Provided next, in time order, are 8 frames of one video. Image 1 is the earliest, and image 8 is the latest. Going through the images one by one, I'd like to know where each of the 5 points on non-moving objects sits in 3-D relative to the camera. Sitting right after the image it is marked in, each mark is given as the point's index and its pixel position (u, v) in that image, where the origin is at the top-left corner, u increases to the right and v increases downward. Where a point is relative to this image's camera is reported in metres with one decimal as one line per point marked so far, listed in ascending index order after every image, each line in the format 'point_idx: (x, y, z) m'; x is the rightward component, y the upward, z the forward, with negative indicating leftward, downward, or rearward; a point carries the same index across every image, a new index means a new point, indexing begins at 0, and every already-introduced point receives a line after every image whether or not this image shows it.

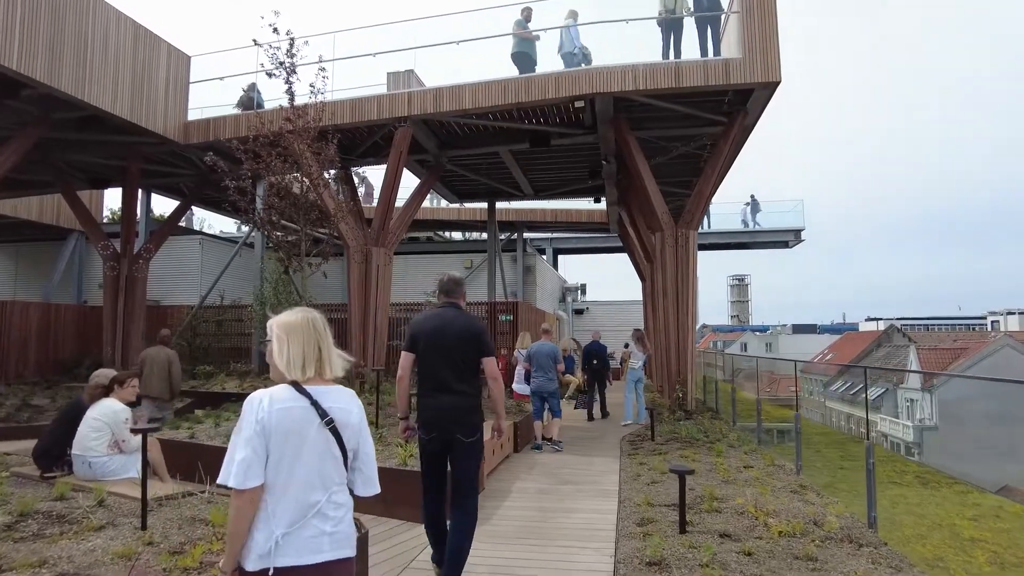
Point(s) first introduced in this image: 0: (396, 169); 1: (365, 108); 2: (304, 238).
0: (-2.6, +2.7, +14.3) m
1: (-3.1, +3.9, +13.9) m
2: (-3.8, +0.9, +11.7) m
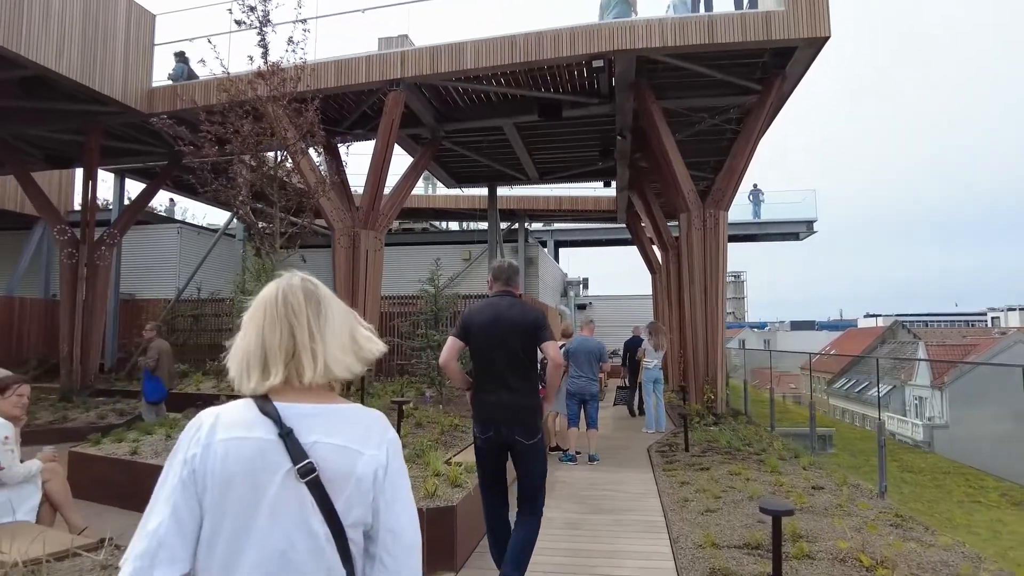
0: (-2.4, +2.9, +12.6) m
1: (-3.0, +4.1, +12.2) m
2: (-3.6, +1.1, +10.0) m
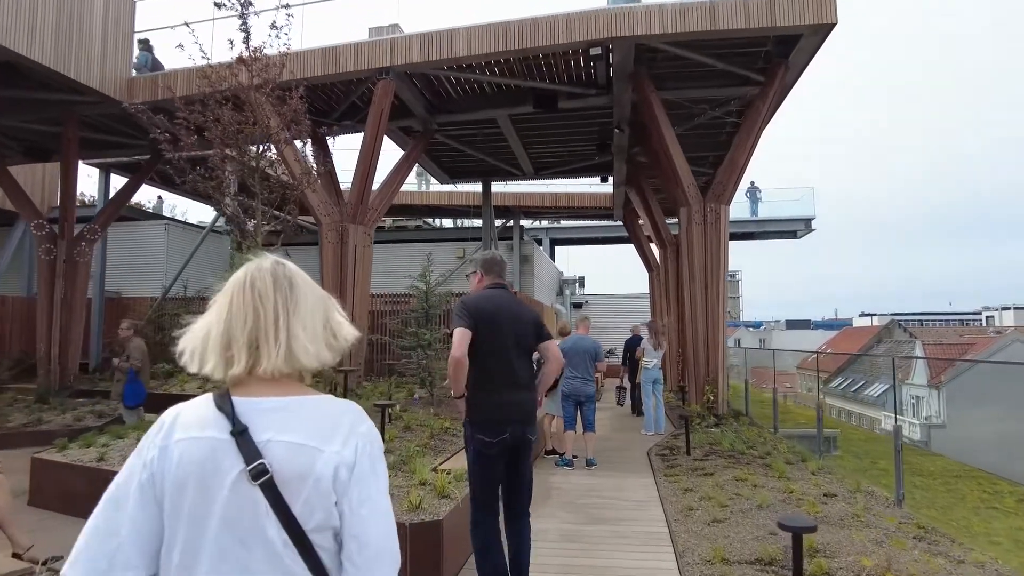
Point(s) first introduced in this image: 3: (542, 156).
0: (-2.5, +2.9, +12.2) m
1: (-3.1, +4.1, +11.7) m
2: (-3.7, +1.2, +9.5) m
3: (+0.8, +3.6, +18.0) m
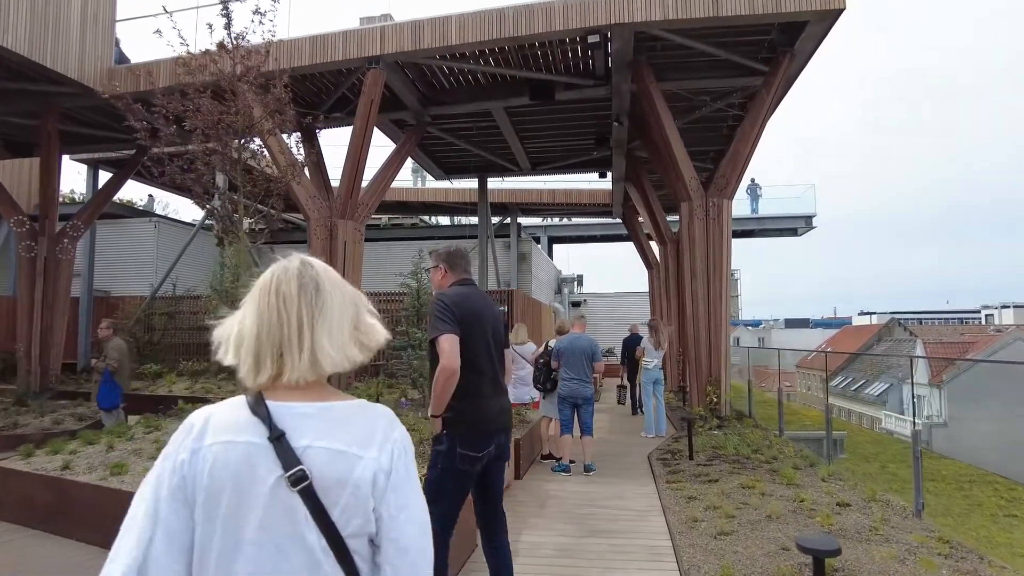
0: (-2.6, +3.0, +11.7) m
1: (-3.2, +4.2, +11.3) m
2: (-3.8, +1.2, +9.1) m
3: (+0.7, +3.7, +17.6) m
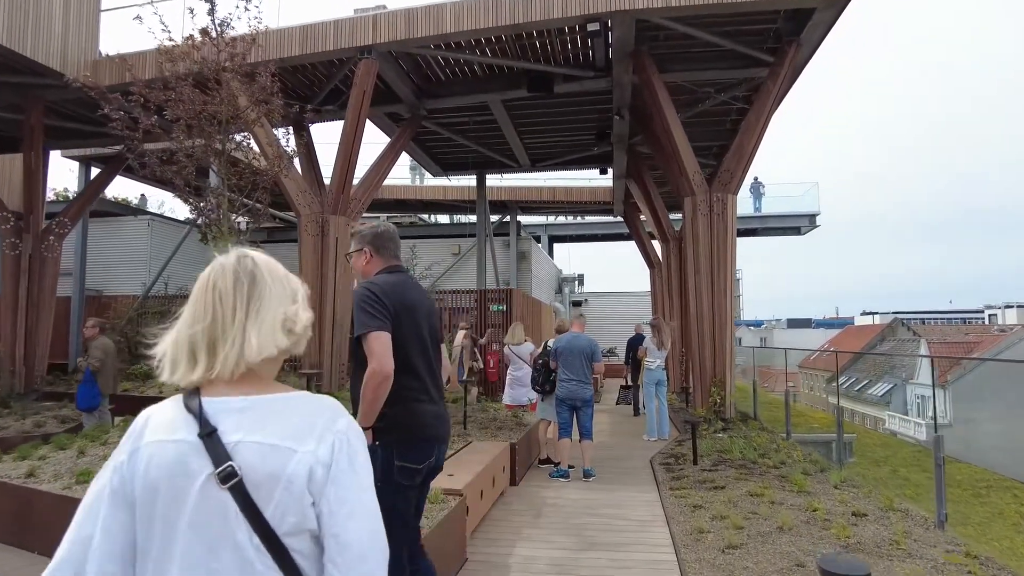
0: (-2.7, +3.0, +11.3) m
1: (-3.2, +4.2, +10.9) m
2: (-3.9, +1.2, +8.7) m
3: (+0.7, +3.7, +17.2) m
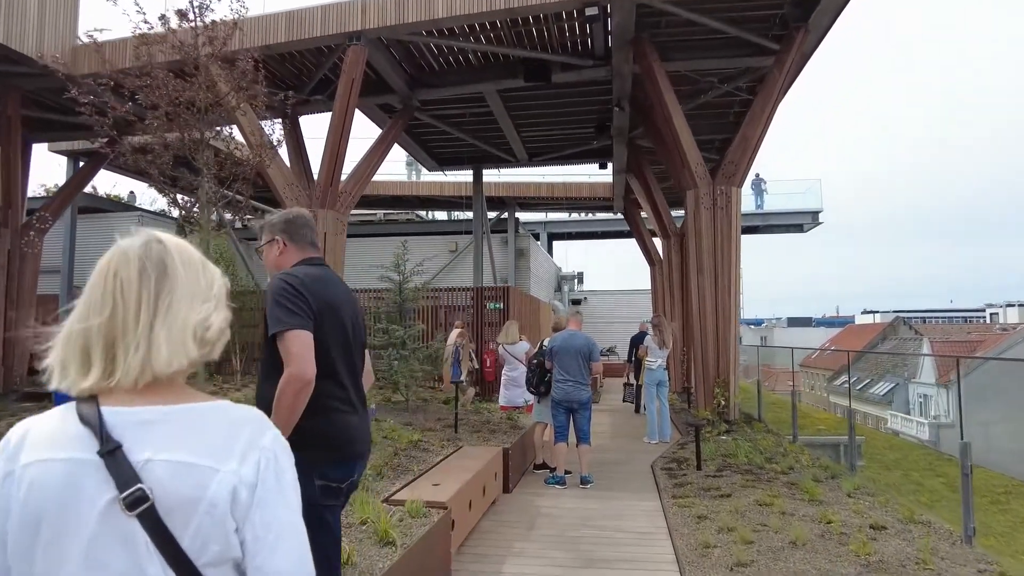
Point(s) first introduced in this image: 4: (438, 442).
0: (-2.7, +3.1, +10.9) m
1: (-3.3, +4.3, +10.5) m
2: (-3.9, +1.3, +8.3) m
3: (+0.6, +3.8, +16.8) m
4: (-0.8, -1.7, +7.4) m
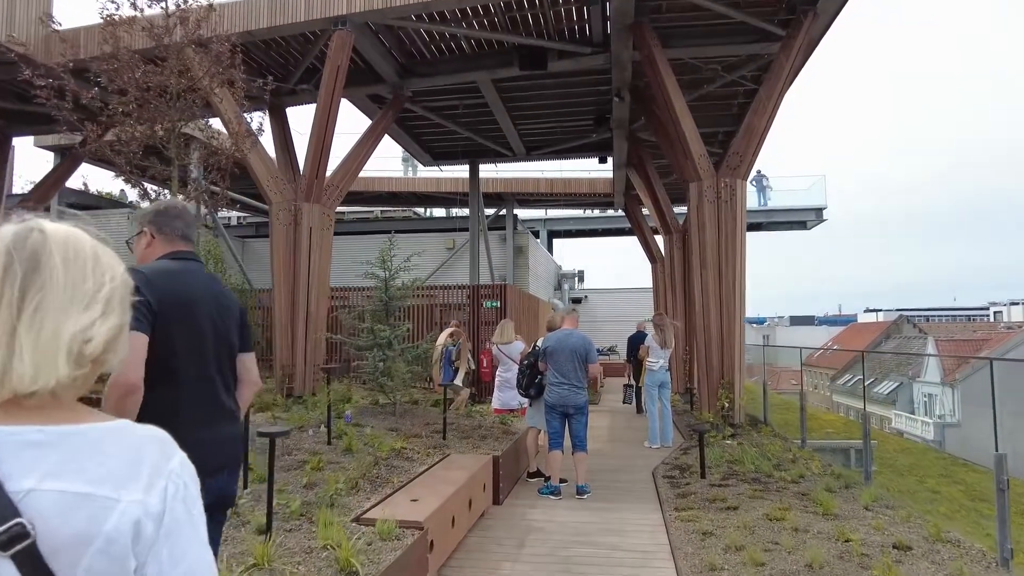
0: (-2.8, +3.1, +10.4) m
1: (-3.4, +4.3, +10.0) m
2: (-4.0, +1.3, +7.8) m
3: (+0.6, +3.8, +16.2) m
4: (-0.9, -1.7, +6.9) m
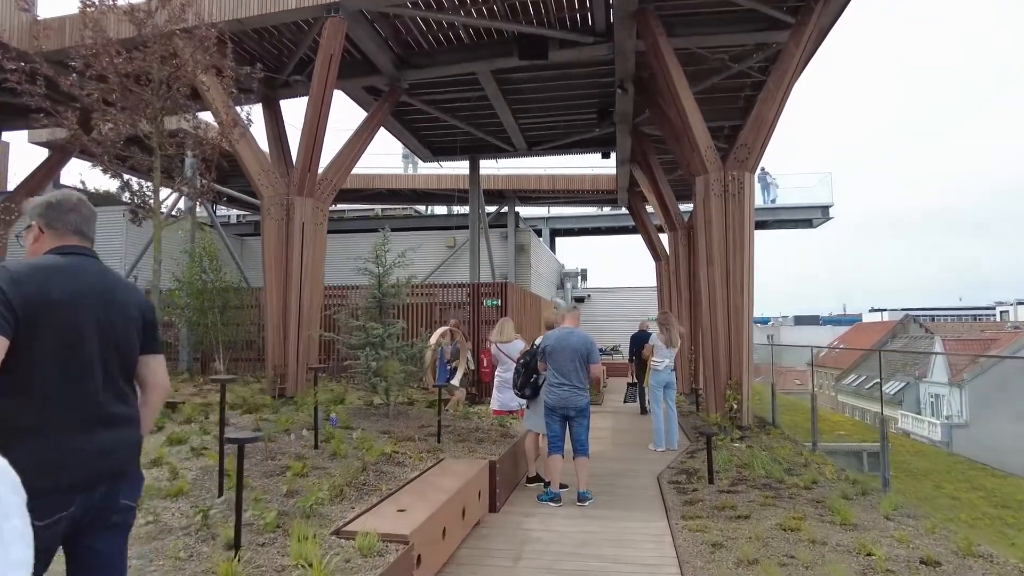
0: (-2.8, +3.2, +10.1) m
1: (-3.4, +4.4, +9.6) m
2: (-4.1, +1.4, +7.4) m
3: (+0.6, +3.9, +15.9) m
4: (-1.0, -1.7, +6.6) m
